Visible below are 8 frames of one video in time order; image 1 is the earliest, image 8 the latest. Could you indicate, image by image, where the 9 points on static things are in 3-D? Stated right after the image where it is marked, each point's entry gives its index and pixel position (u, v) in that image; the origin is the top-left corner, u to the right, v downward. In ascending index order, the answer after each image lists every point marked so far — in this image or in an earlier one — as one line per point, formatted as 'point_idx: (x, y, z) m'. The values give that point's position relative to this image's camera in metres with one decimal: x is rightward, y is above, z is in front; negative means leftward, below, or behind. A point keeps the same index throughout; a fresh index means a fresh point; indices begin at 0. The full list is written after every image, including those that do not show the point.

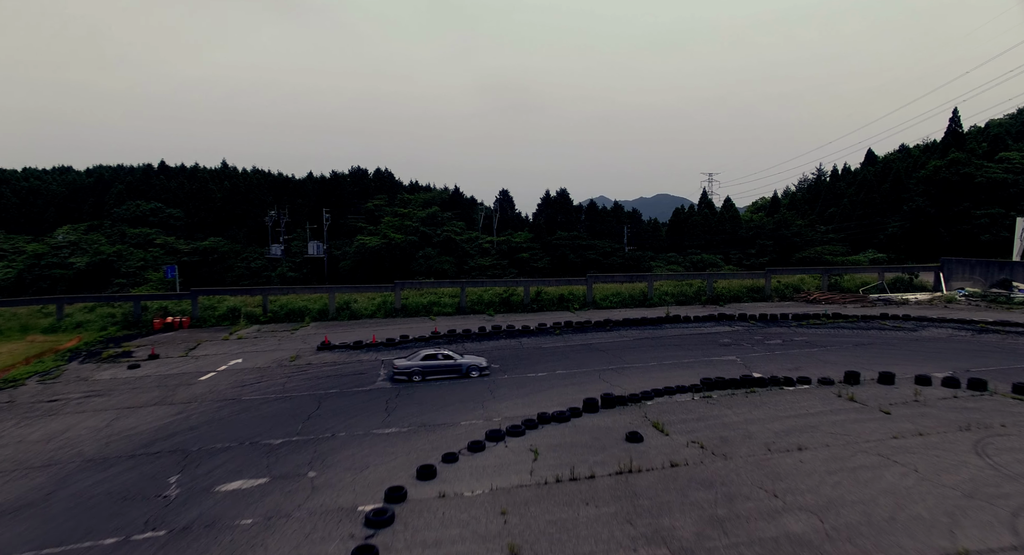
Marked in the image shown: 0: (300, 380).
0: (-7.2, -3.5, +17.9) m
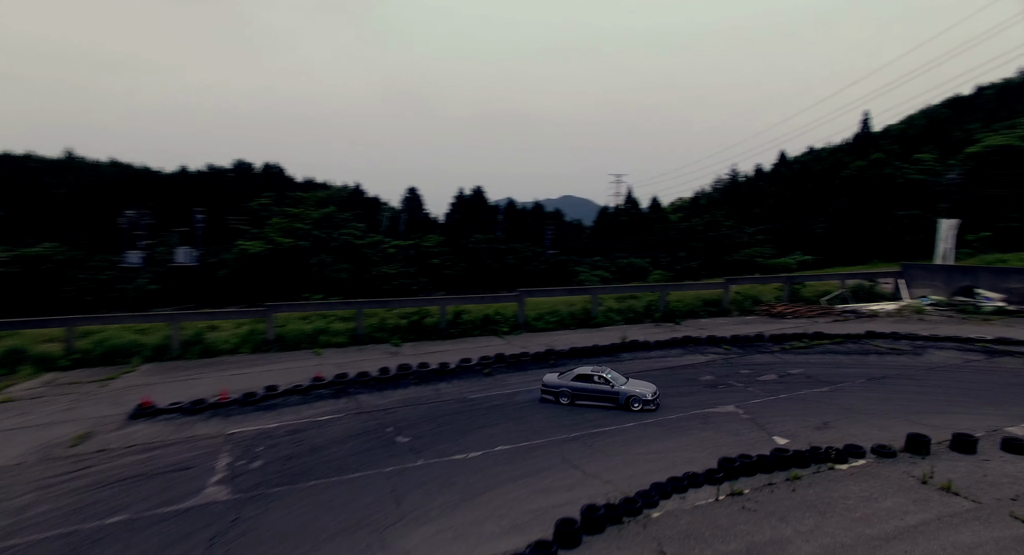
0: (-9.0, -4.3, +10.6) m
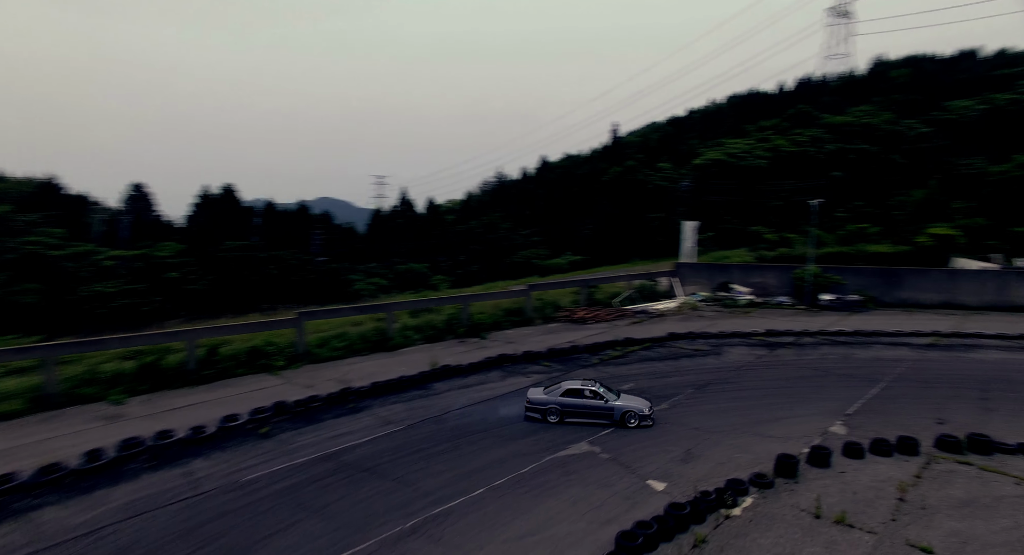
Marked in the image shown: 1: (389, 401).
0: (-10.3, -5.3, +2.9) m
1: (-4.0, -3.9, +17.0) m
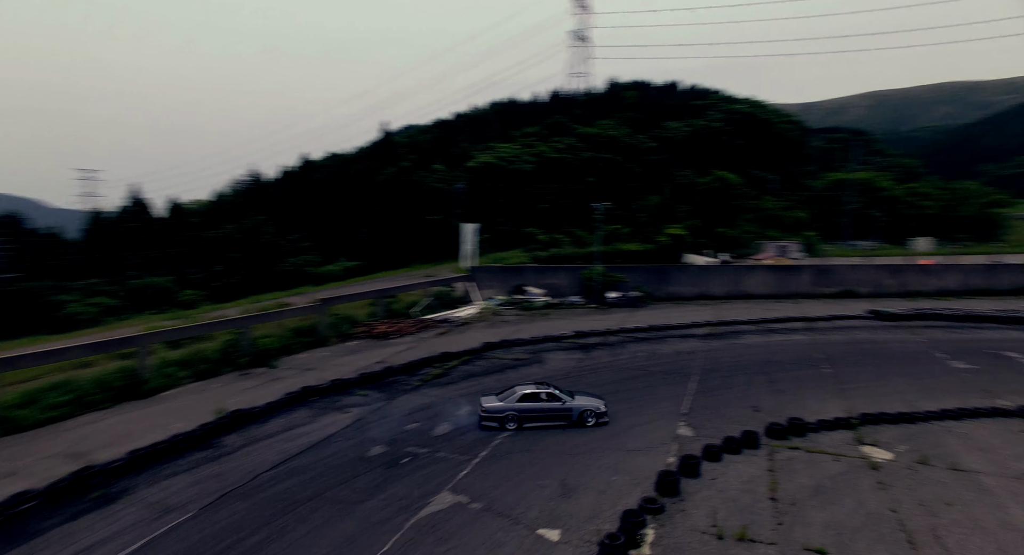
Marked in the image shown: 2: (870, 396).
0: (-8.3, -6.1, -3.0) m
1: (-8.3, -4.7, +12.4) m
2: (+10.1, -3.3, +15.1) m
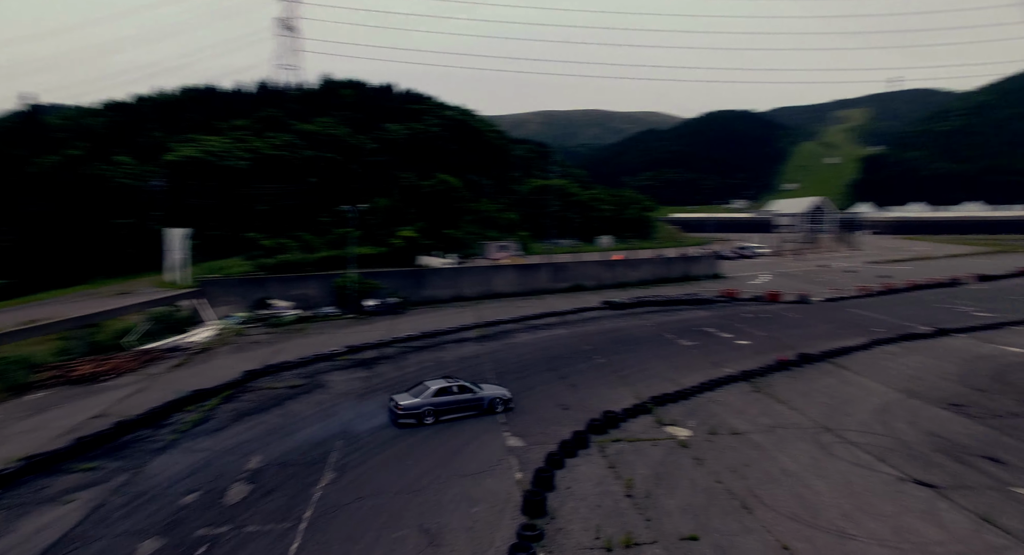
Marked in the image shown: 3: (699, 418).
0: (-3.3, -6.7, -7.1) m
1: (-10.6, -5.5, +6.6) m
2: (+4.3, -3.3, +17.5) m
3: (+5.0, -3.7, +14.1) m
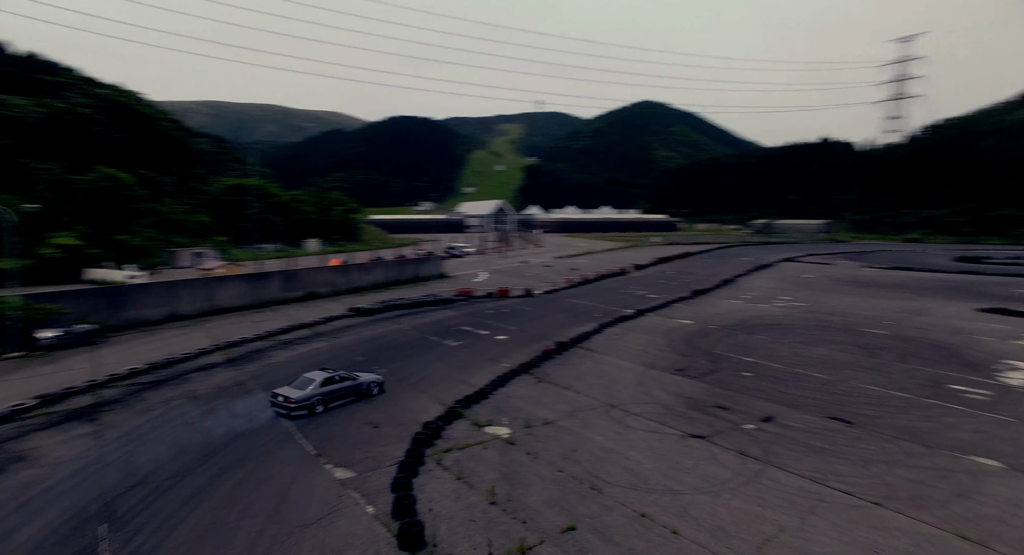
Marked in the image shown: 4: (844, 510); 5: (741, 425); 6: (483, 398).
0: (+3.6, -7.0, -7.3) m
1: (-9.6, -6.4, +0.8) m
2: (-2.4, -3.5, +17.7) m
3: (0.0, -3.9, +15.1) m
4: (+5.8, -4.1, +9.2) m
5: (+5.8, -3.7, +13.4) m
6: (-0.8, -3.7, +16.1) m
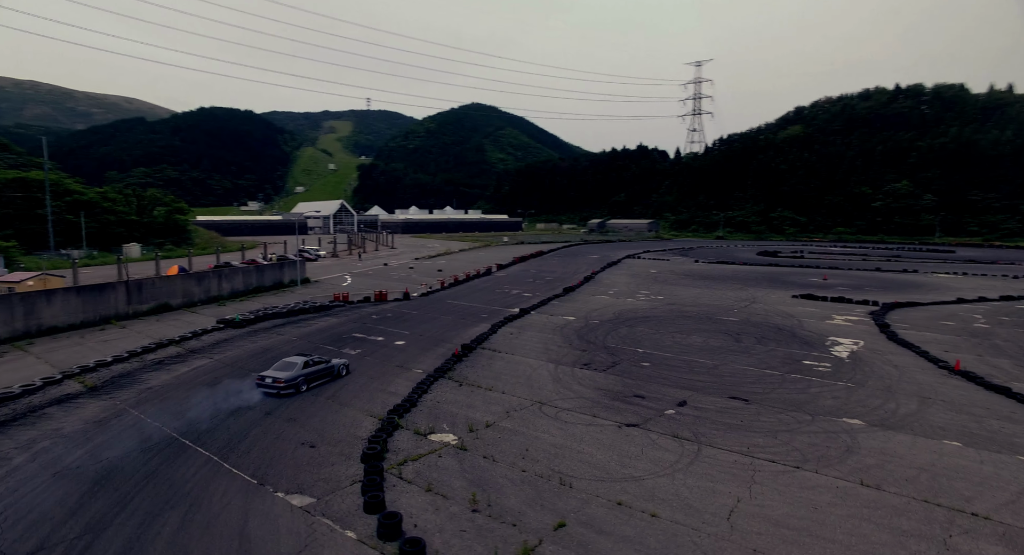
0: (+8.2, -7.0, -5.6) m
1: (-6.8, -6.8, -1.6) m
2: (-4.8, -3.8, +16.6) m
3: (-1.9, -4.0, +14.8) m
4: (+5.4, -4.1, +10.8) m
5: (+4.2, -3.8, +14.8) m
6: (-2.9, -4.0, +15.6) m
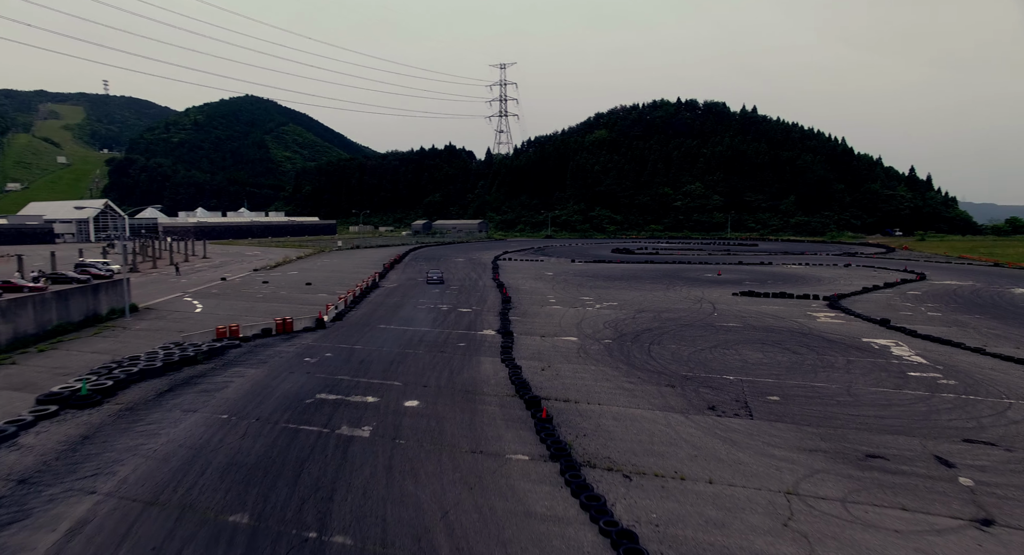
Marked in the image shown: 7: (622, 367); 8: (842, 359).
0: (+20.1, -6.8, -7.1) m
1: (+4.7, -7.4, -8.9) m
2: (-0.3, -4.5, +8.8) m
3: (+3.1, -4.6, +8.2) m
4: (+11.4, -4.2, +7.2) m
5: (+8.8, -4.0, +10.5) m
6: (+1.9, -4.5, +8.5) m
7: (+4.0, -3.3, +19.2) m
8: (+12.2, -3.0, +19.5) m
